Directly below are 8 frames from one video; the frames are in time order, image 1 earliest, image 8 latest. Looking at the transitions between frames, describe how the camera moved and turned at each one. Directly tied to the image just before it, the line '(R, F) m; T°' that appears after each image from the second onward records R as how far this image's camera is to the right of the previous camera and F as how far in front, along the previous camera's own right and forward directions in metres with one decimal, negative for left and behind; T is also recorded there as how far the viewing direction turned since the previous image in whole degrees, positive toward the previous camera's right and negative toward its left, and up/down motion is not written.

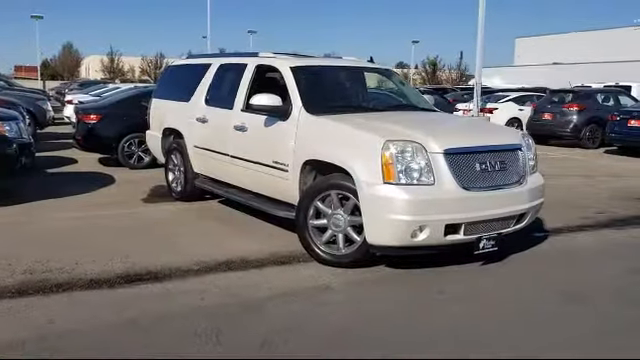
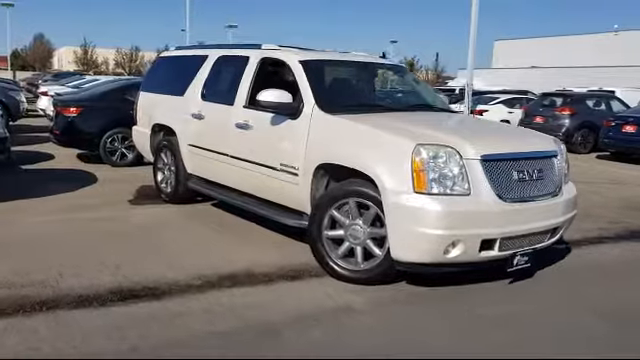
(-0.4, +0.6) m; +2°
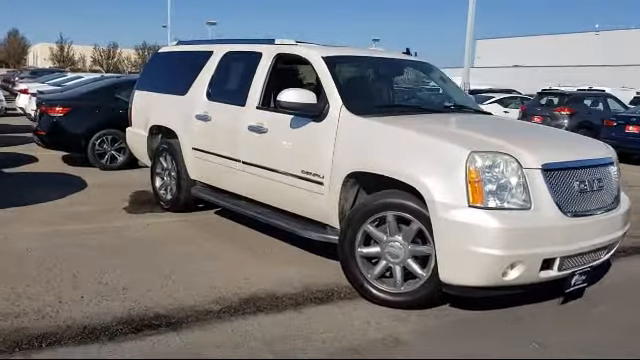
(-0.4, +0.6) m; +2°
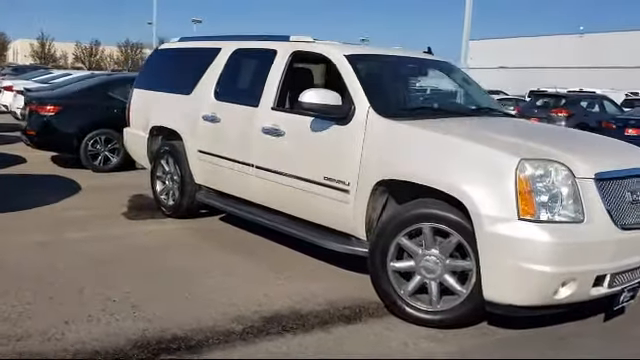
(-0.3, +0.4) m; +2°
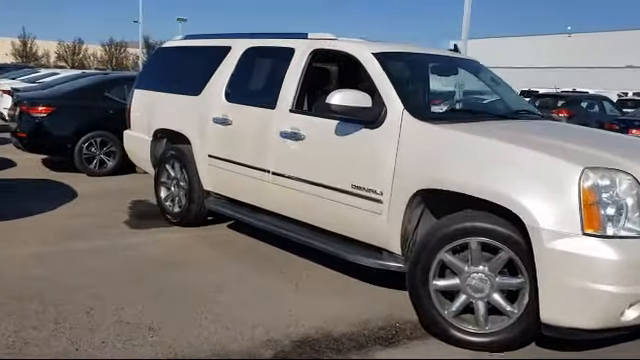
(-0.3, +0.4) m; +1°
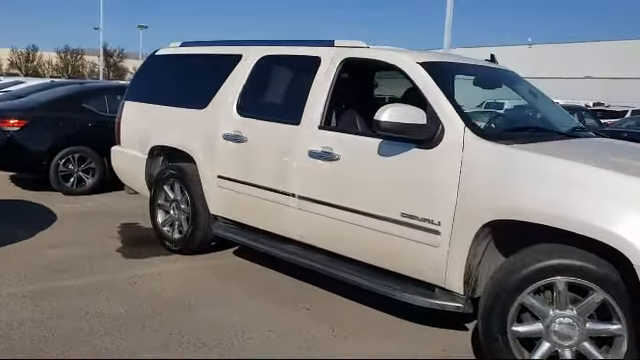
(-0.5, +0.6) m; +4°
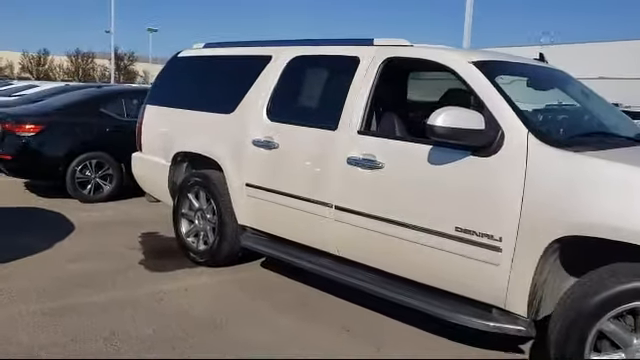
(-0.2, +0.3) m; -1°
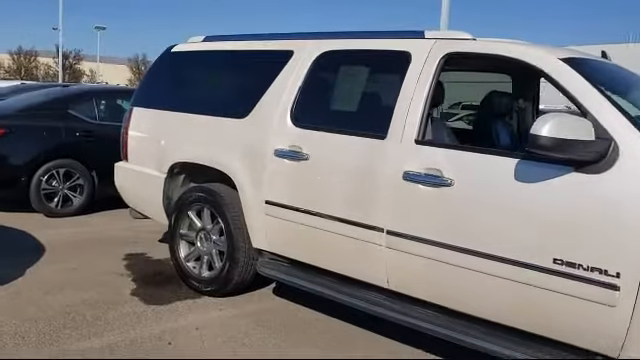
(-0.6, +0.7) m; +5°
